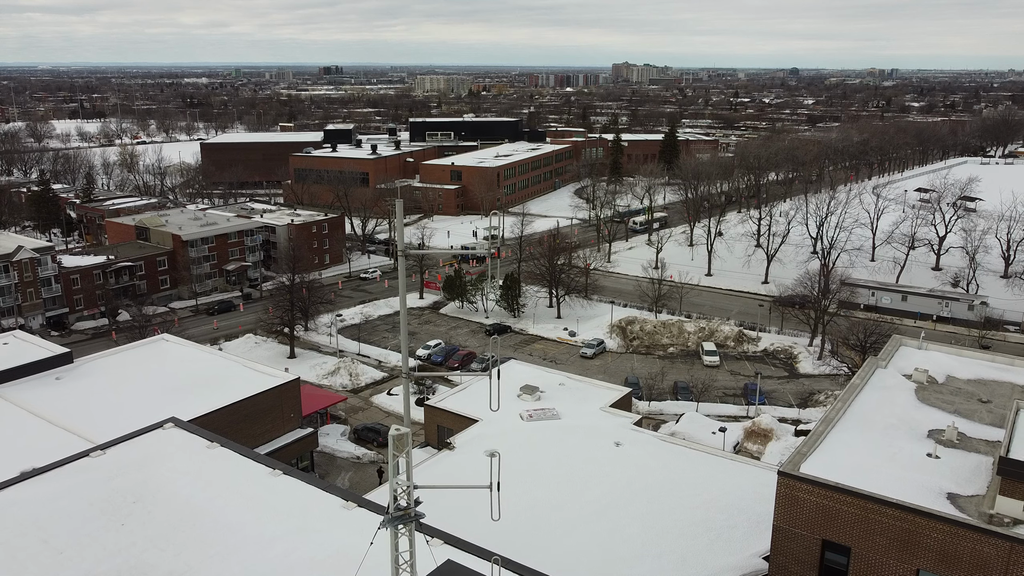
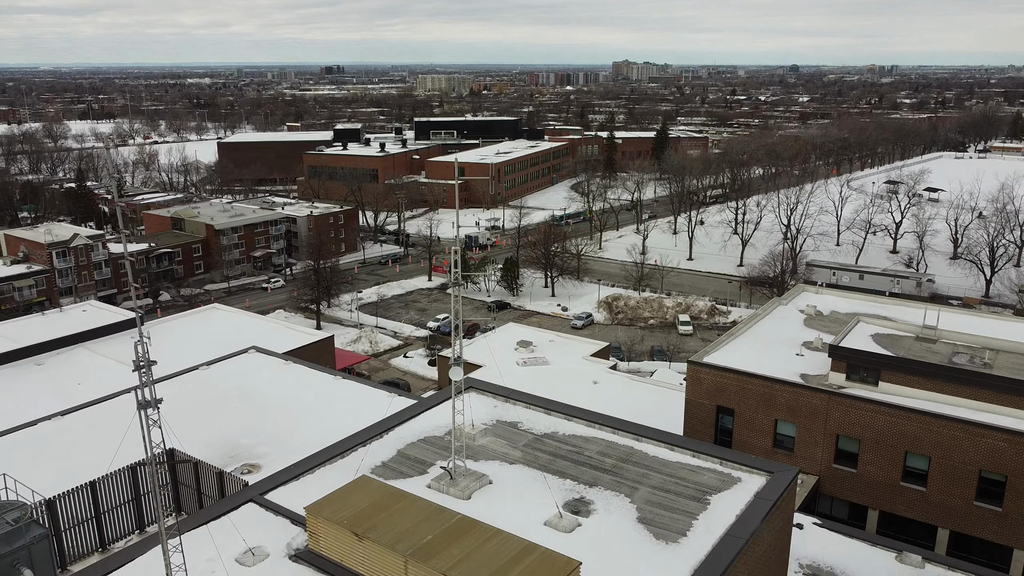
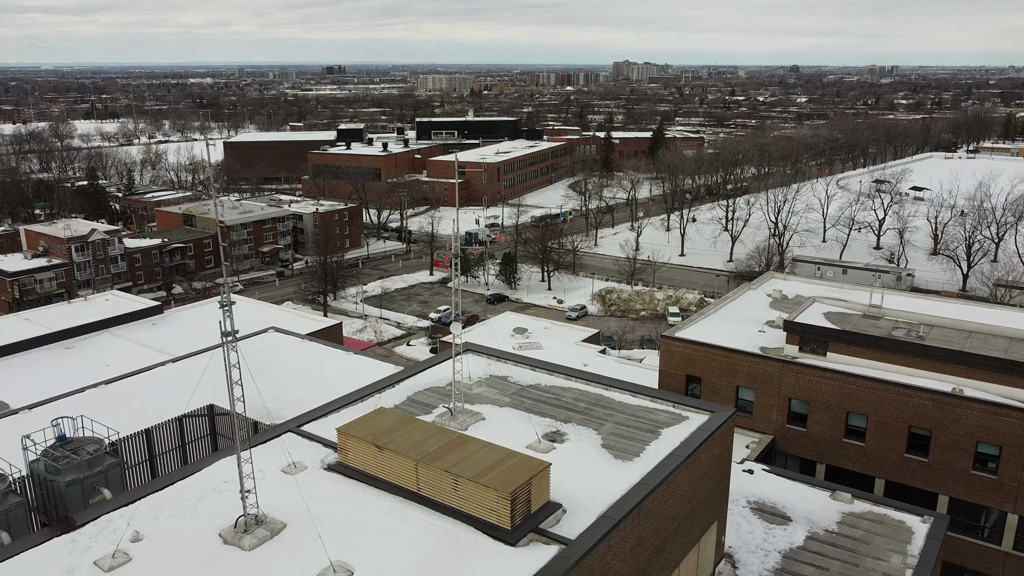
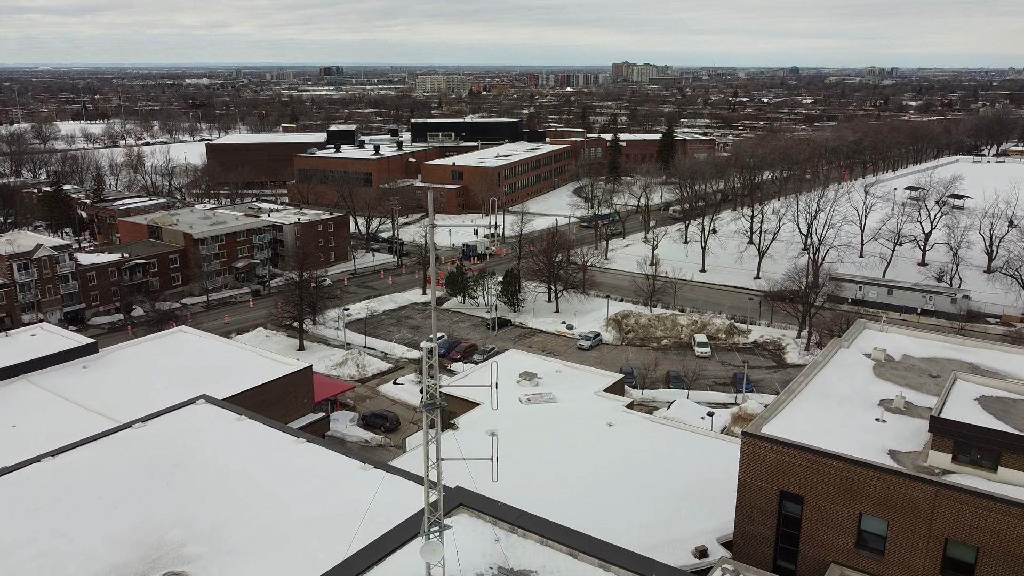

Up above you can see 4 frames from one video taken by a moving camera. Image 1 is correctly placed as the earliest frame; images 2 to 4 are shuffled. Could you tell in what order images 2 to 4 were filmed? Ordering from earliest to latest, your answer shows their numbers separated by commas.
4, 2, 3
